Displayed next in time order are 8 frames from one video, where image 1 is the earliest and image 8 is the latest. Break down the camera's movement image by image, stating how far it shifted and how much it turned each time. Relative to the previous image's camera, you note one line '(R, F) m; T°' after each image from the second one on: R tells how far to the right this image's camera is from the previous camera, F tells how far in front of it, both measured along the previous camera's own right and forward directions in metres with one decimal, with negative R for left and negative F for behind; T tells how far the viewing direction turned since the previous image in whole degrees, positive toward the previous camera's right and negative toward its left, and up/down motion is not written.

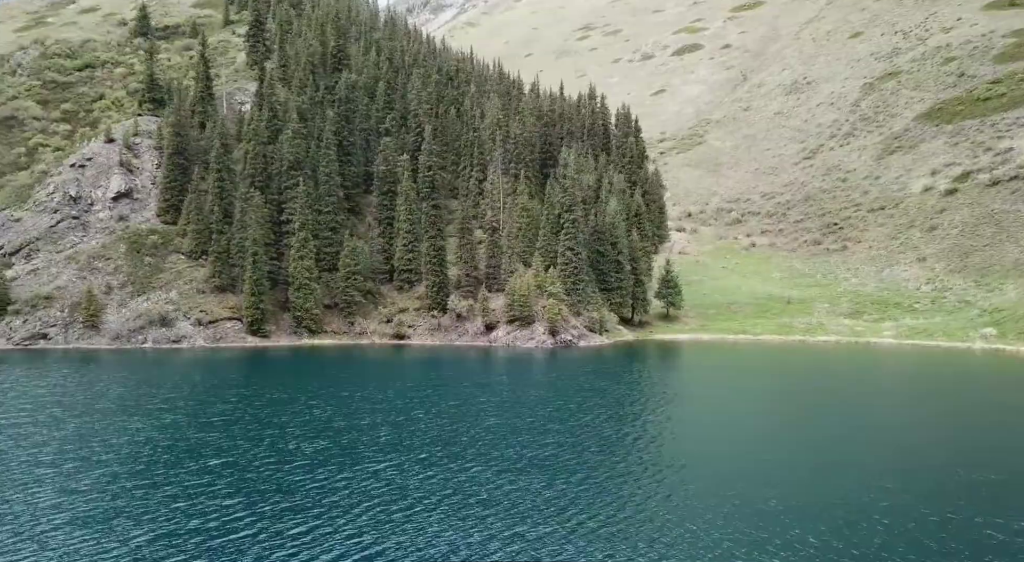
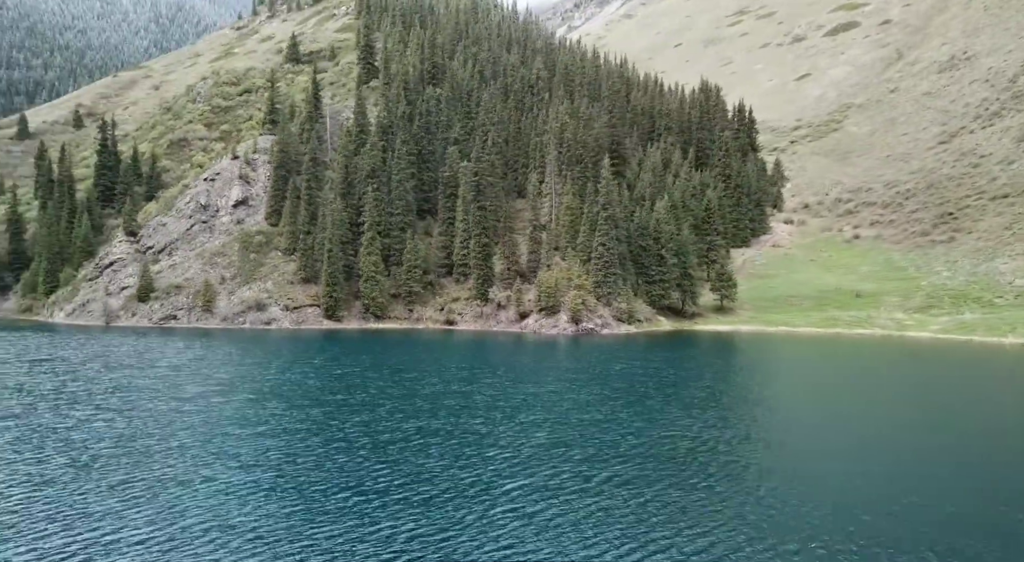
(+21.5, -8.1) m; -14°
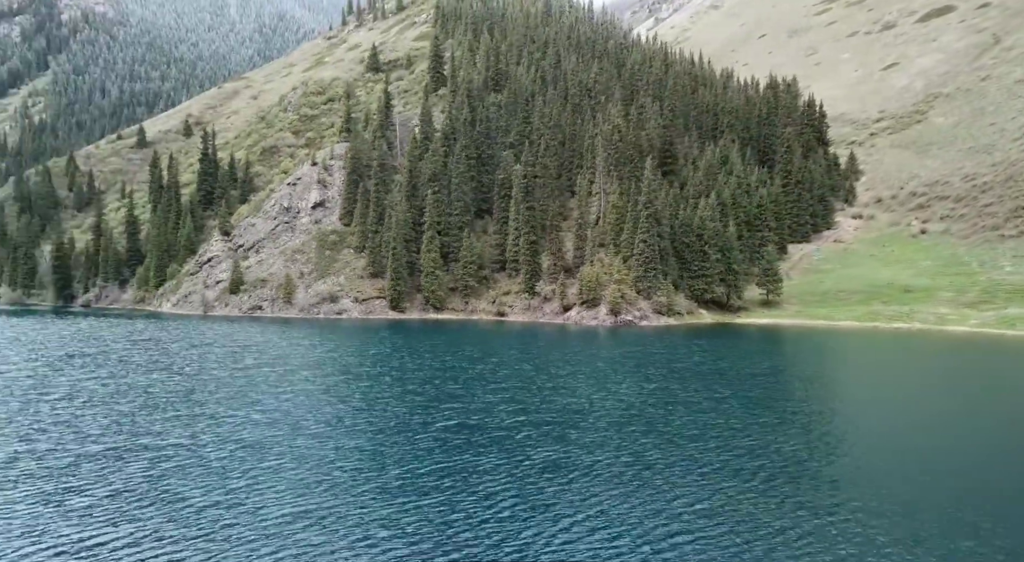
(+7.2, -8.1) m; -7°
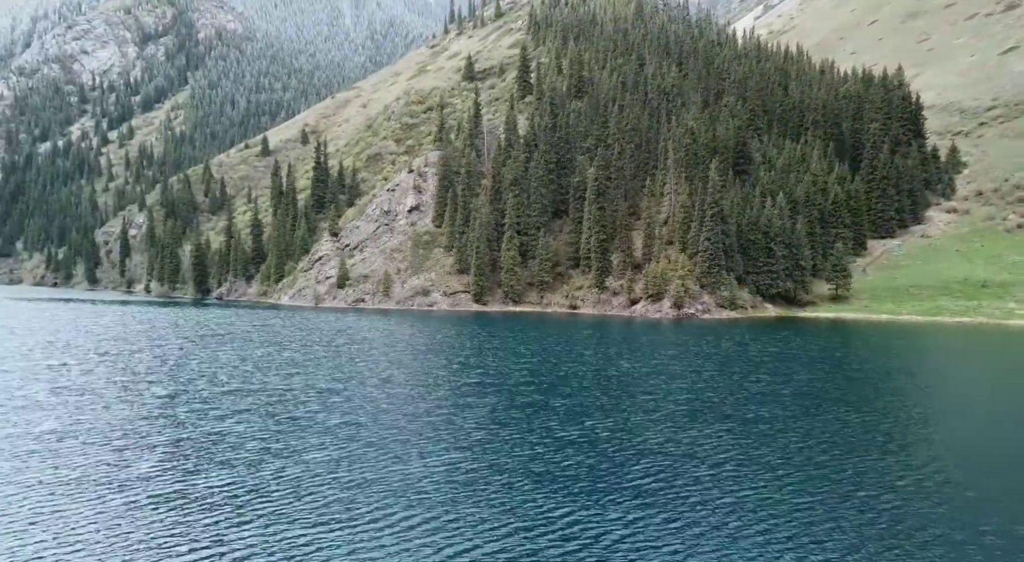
(+6.2, -10.8) m; -8°
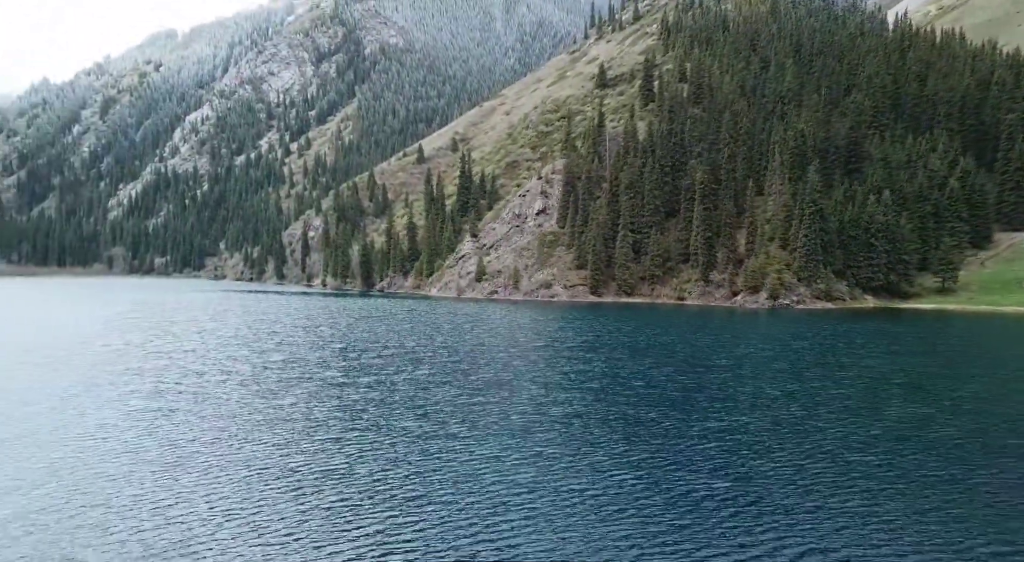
(+8.2, -18.0) m; -12°
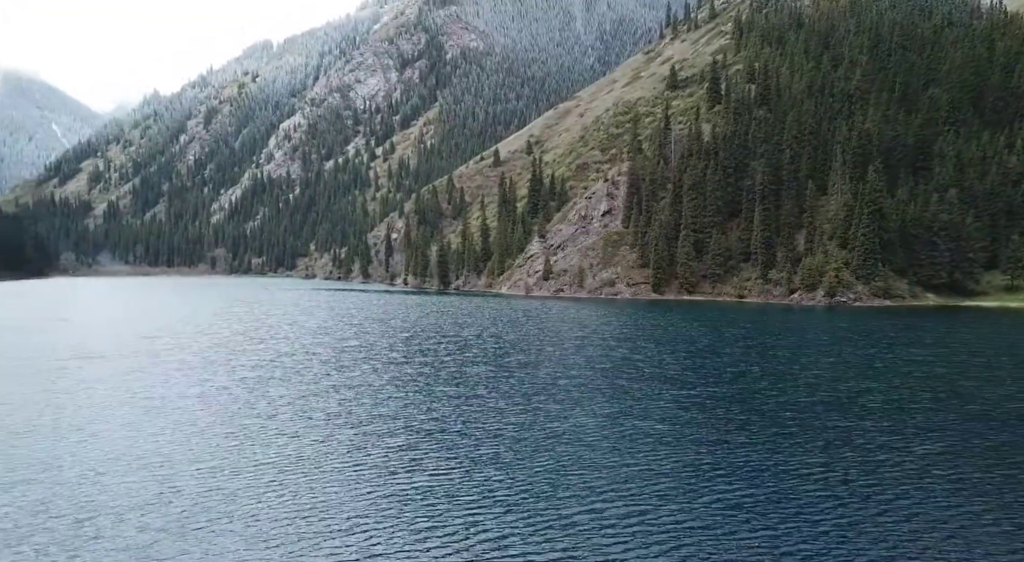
(+3.8, -8.4) m; -6°
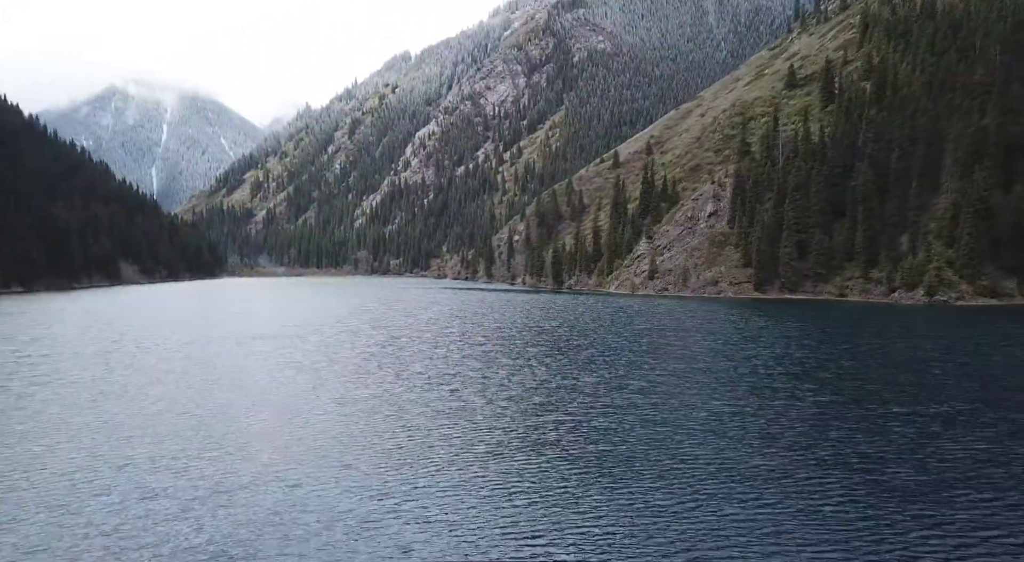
(+6.3, -11.9) m; -10°
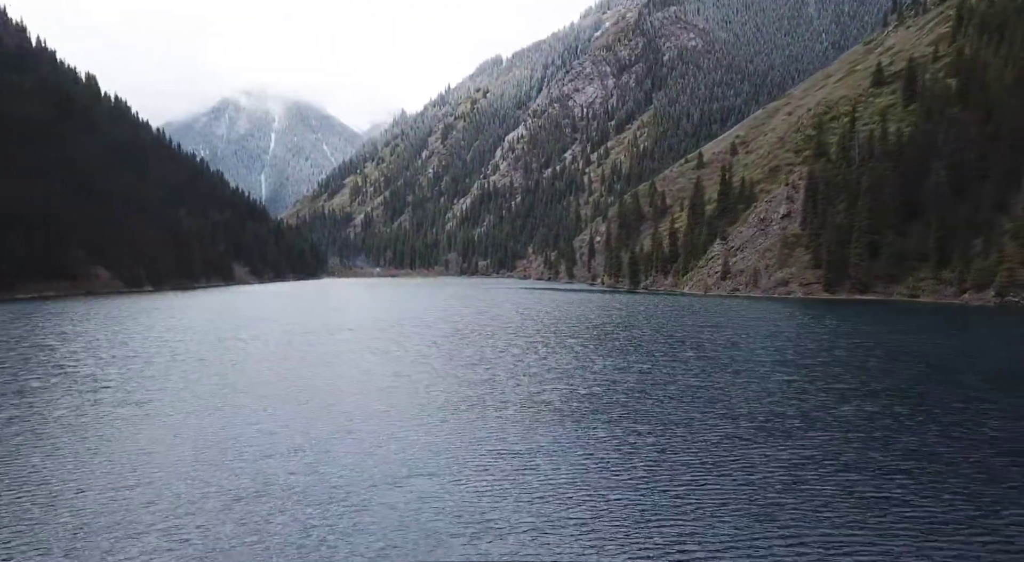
(+4.6, -9.3) m; -7°
